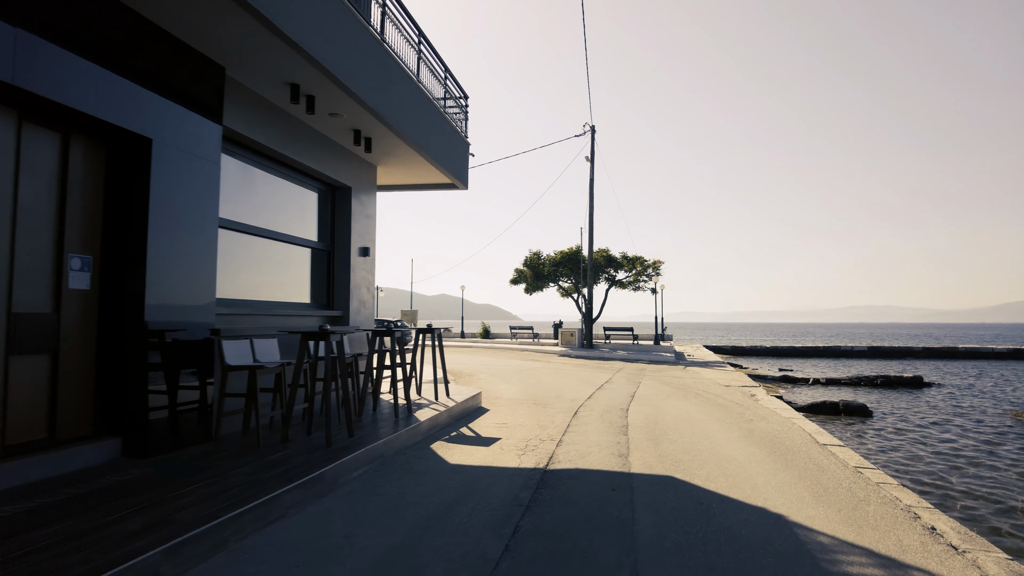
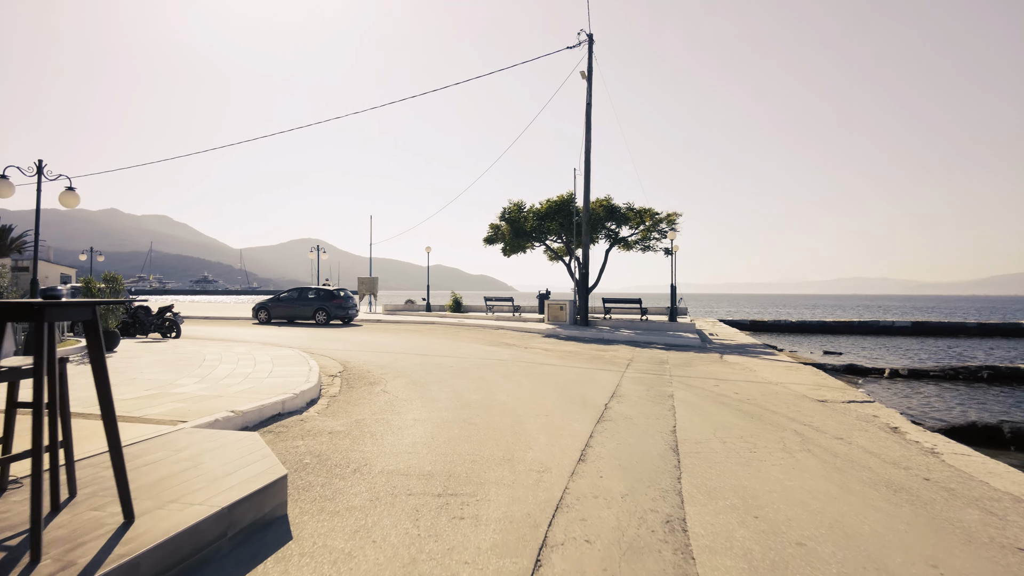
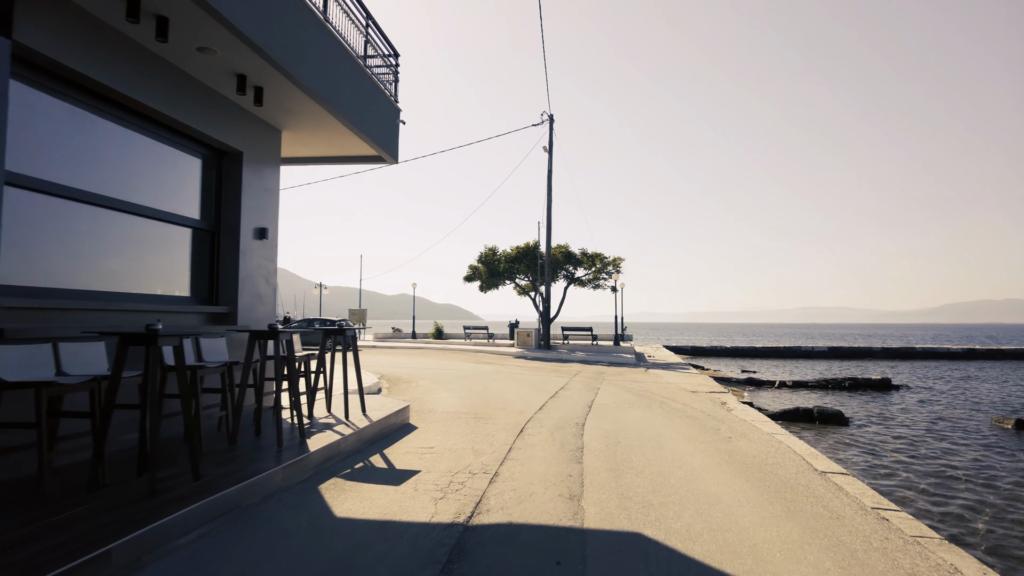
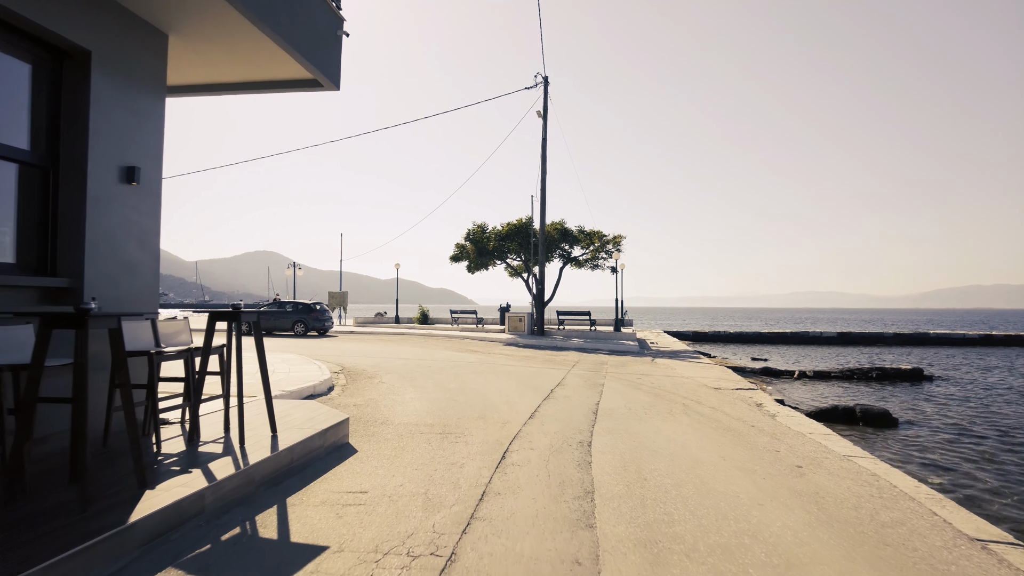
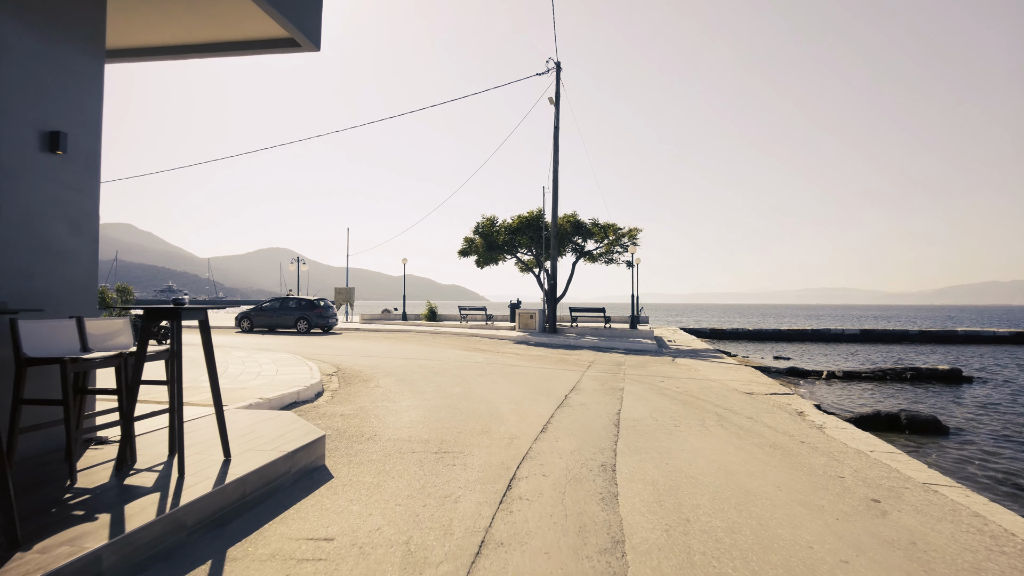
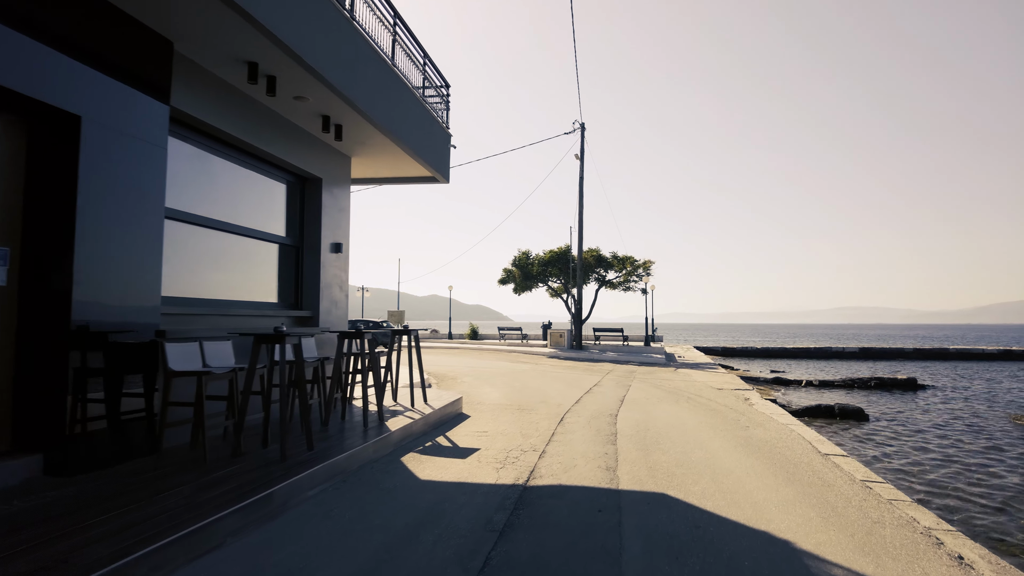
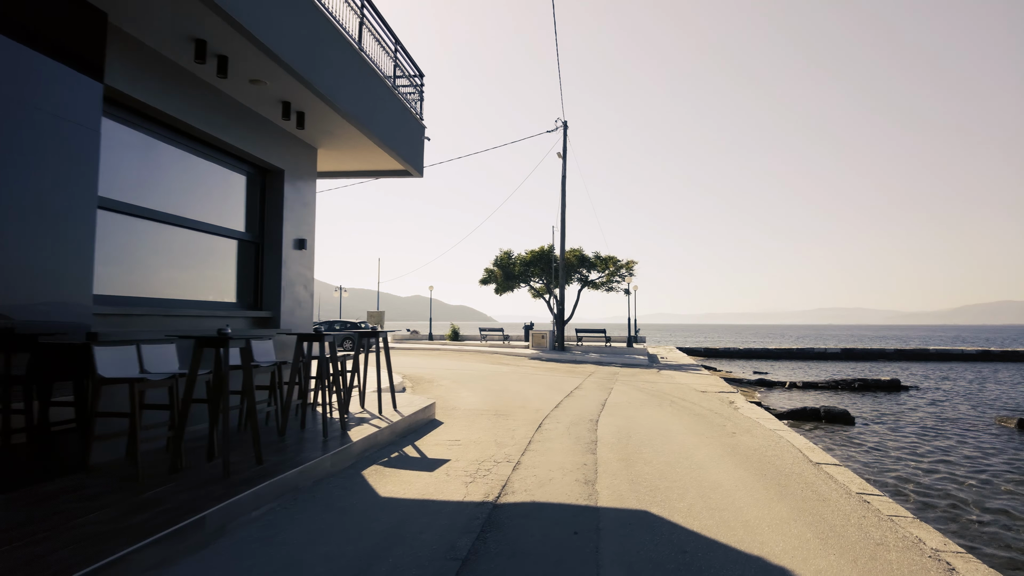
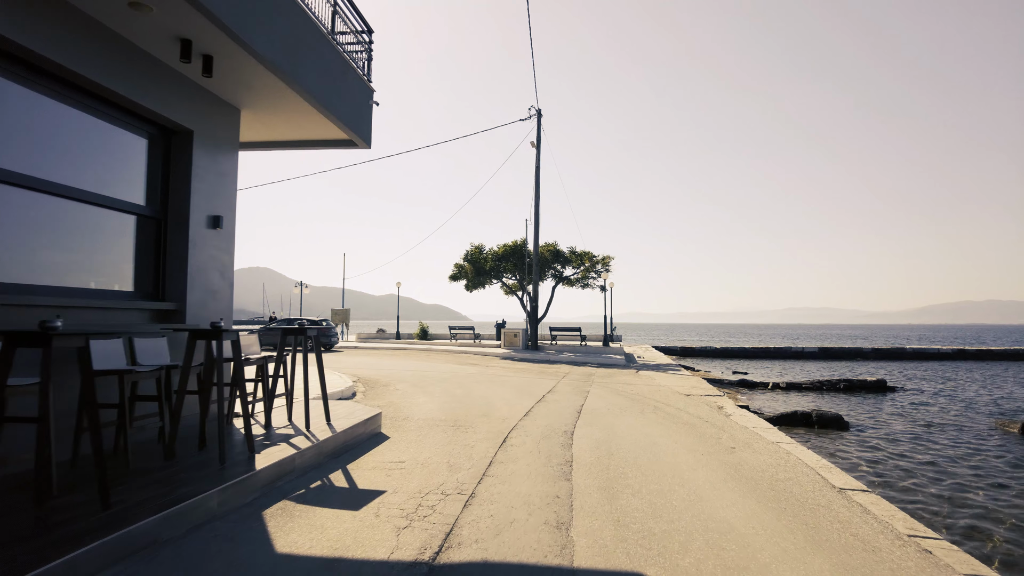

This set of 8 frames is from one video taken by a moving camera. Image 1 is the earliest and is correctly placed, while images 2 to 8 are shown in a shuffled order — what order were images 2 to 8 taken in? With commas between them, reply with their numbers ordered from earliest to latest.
6, 7, 3, 8, 4, 5, 2
